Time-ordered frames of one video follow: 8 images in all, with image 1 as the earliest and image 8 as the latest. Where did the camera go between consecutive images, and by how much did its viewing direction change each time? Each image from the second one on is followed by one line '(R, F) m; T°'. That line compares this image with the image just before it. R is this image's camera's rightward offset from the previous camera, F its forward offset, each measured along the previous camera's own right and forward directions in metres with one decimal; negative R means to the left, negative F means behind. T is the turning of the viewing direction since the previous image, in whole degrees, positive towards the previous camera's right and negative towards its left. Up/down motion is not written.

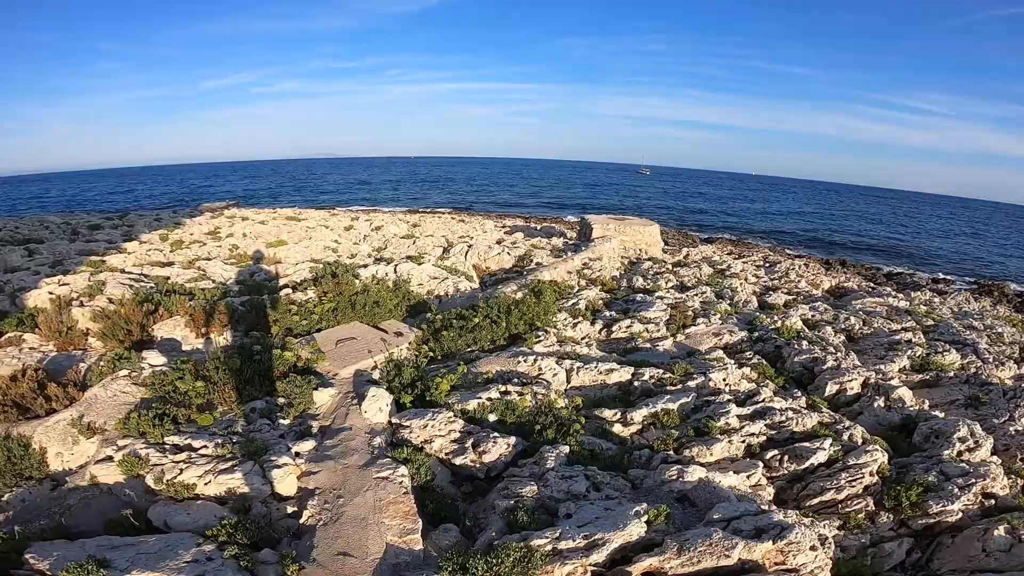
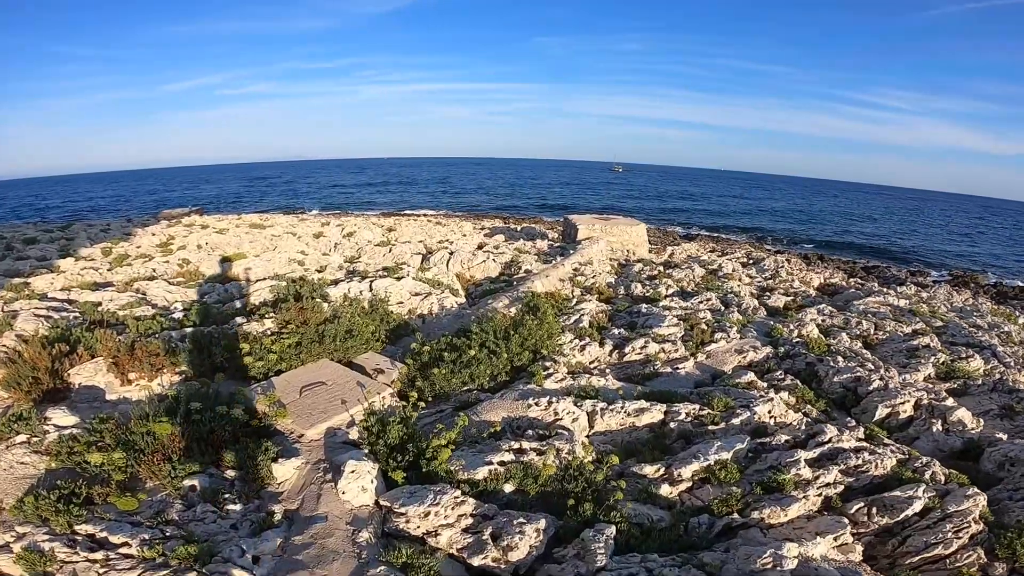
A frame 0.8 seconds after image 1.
(-0.5, +1.8) m; +3°
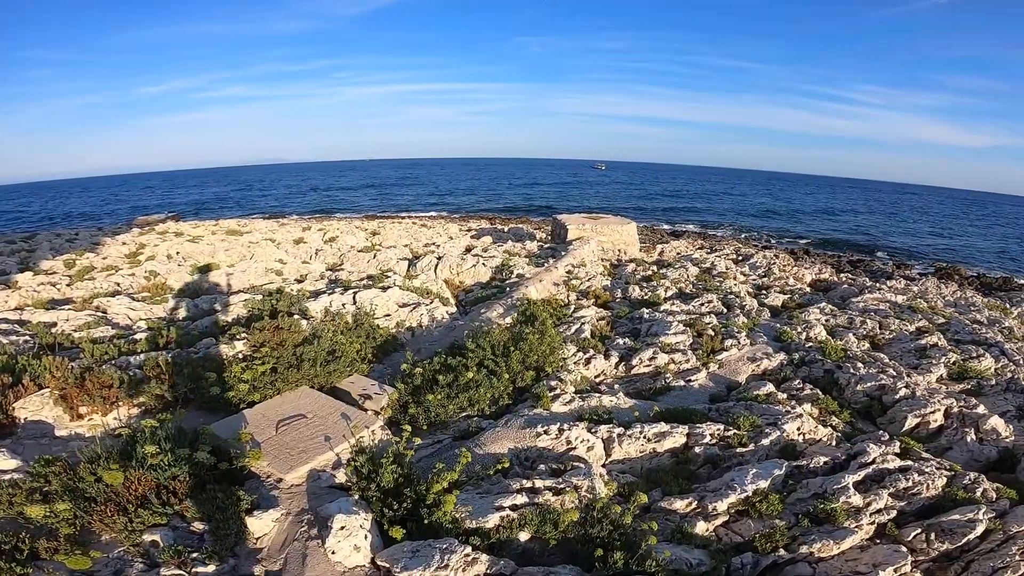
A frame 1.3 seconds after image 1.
(-0.2, +0.9) m; +2°
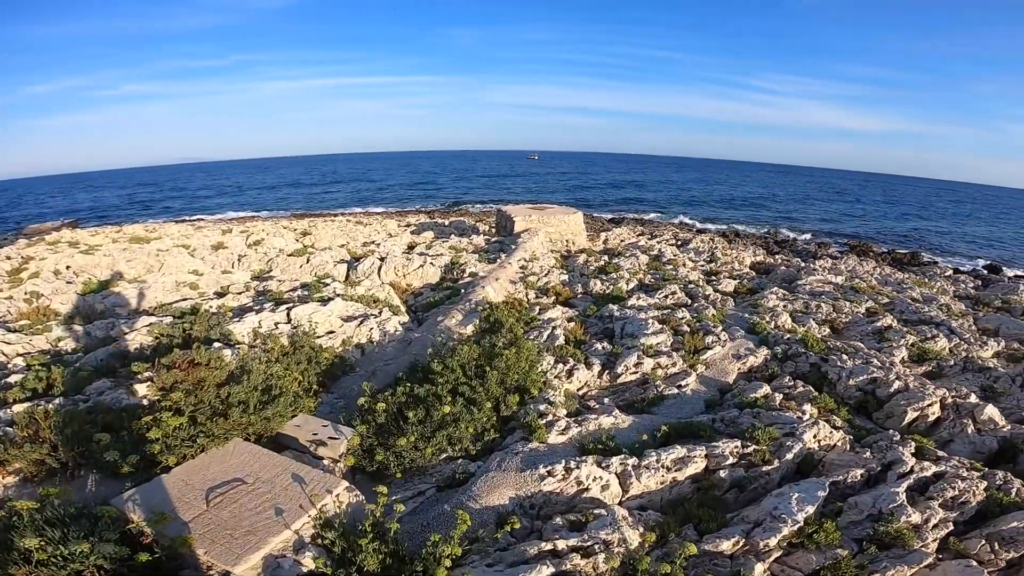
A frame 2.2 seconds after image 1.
(-0.5, +1.3) m; +7°
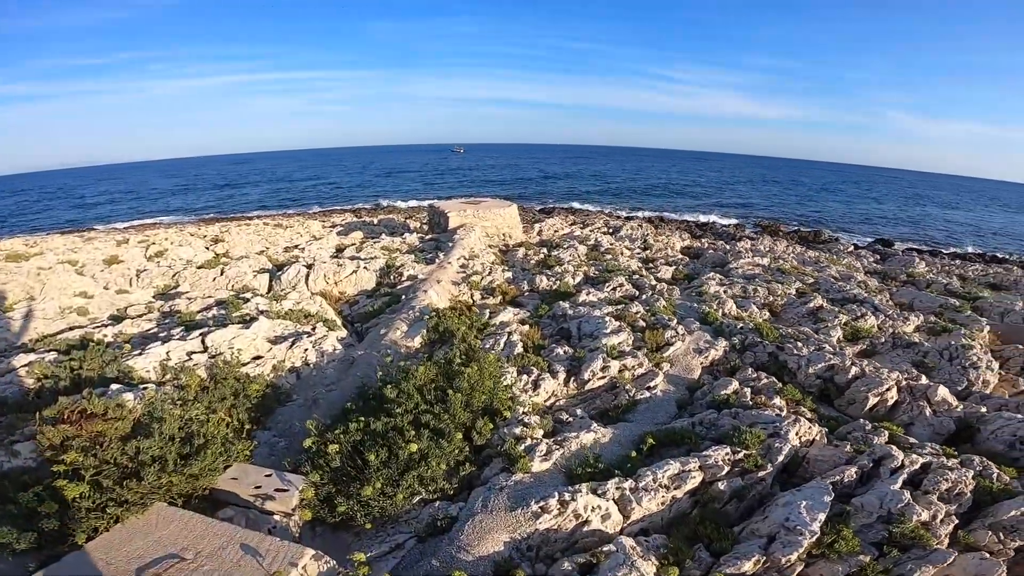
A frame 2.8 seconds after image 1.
(-0.4, +0.8) m; +8°
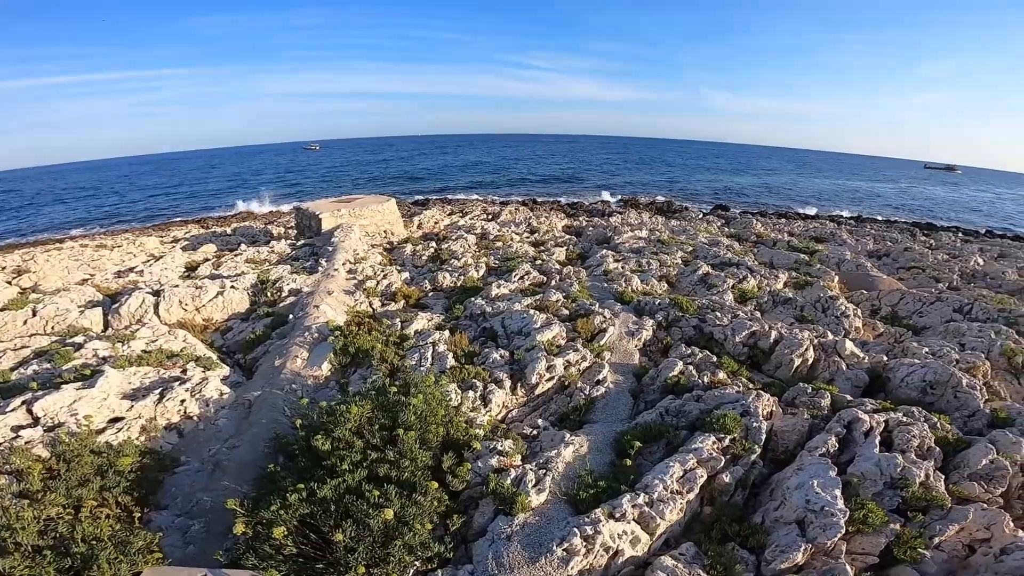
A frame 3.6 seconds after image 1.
(-0.9, +1.0) m; +14°
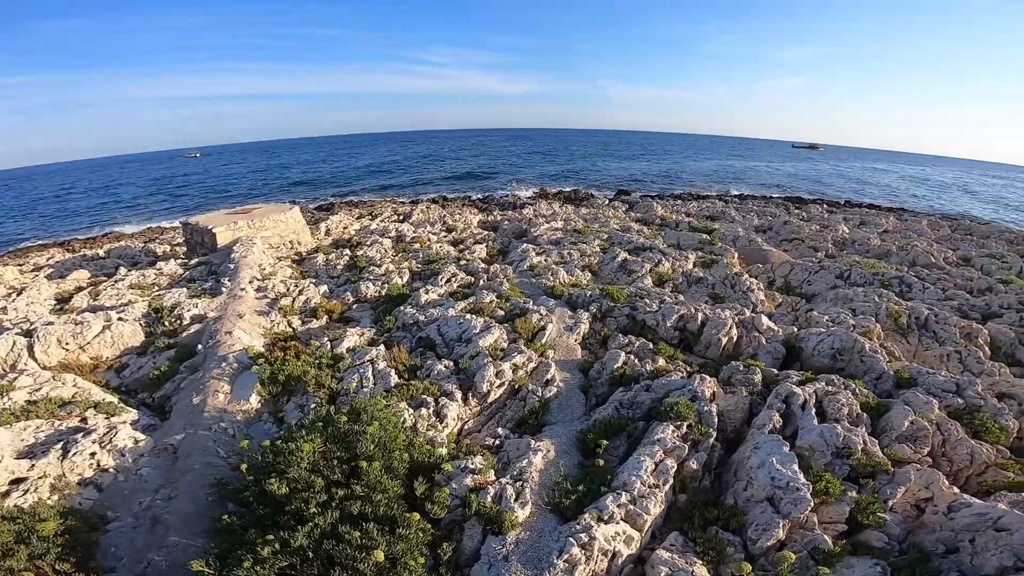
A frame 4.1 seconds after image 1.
(-0.5, +0.1) m; +10°
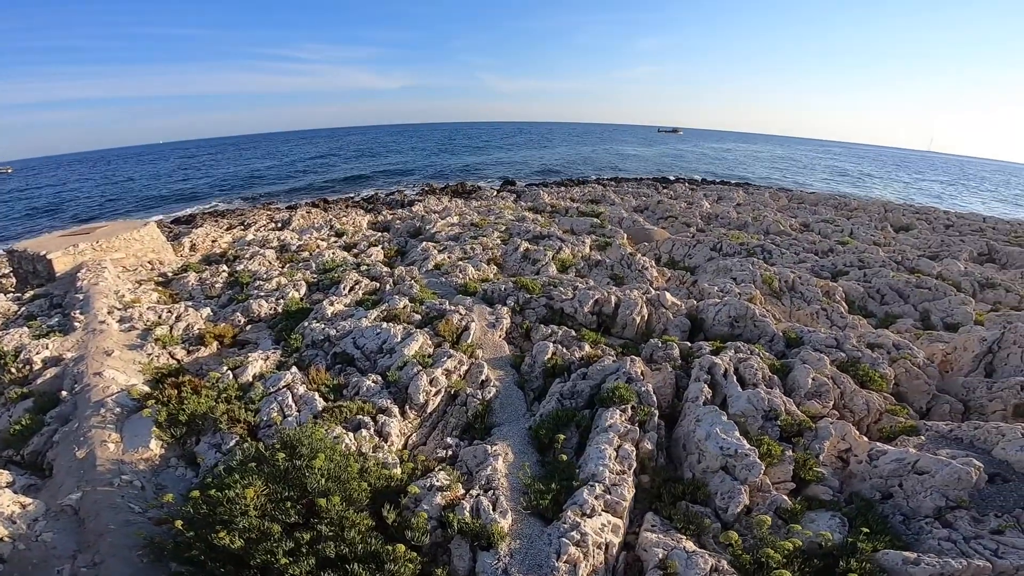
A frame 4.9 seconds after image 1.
(-0.7, +0.1) m; +13°
